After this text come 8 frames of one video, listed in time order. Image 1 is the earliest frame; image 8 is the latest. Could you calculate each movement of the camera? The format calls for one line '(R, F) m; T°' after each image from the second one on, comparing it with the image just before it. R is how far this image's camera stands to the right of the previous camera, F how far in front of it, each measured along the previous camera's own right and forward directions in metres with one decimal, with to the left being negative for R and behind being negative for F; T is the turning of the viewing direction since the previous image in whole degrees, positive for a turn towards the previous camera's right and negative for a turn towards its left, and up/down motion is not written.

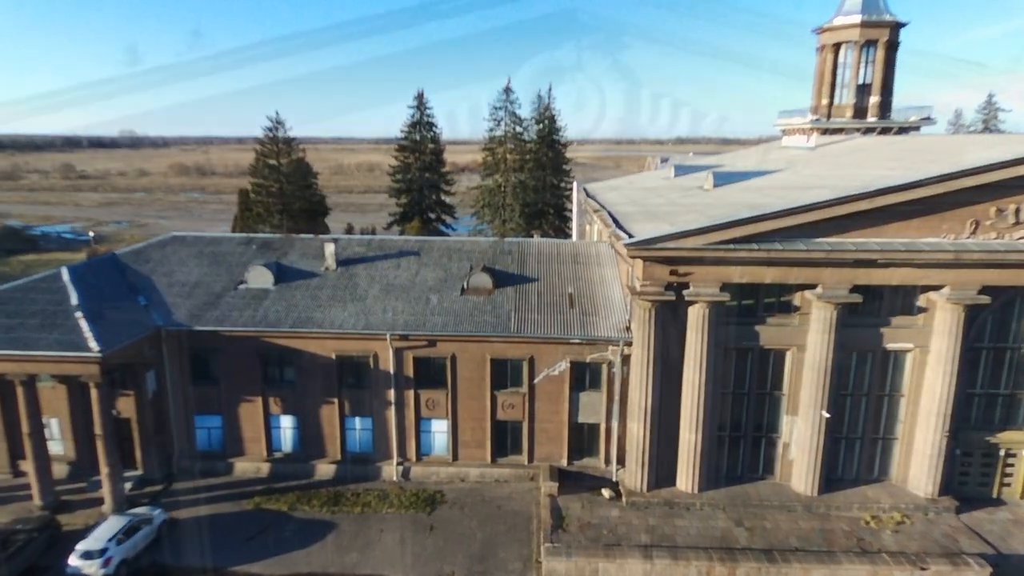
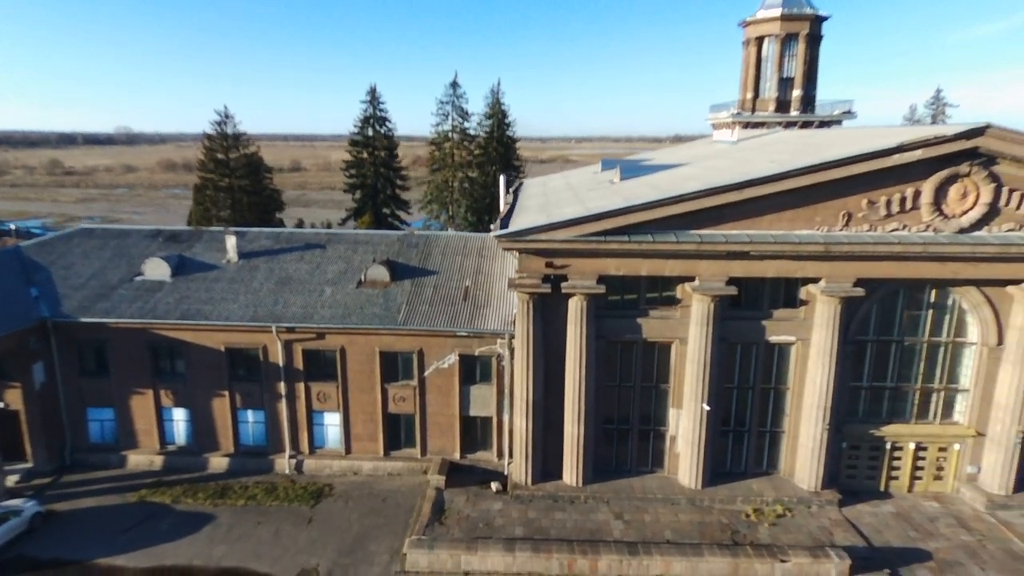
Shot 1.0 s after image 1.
(+3.4, +0.1) m; 0°
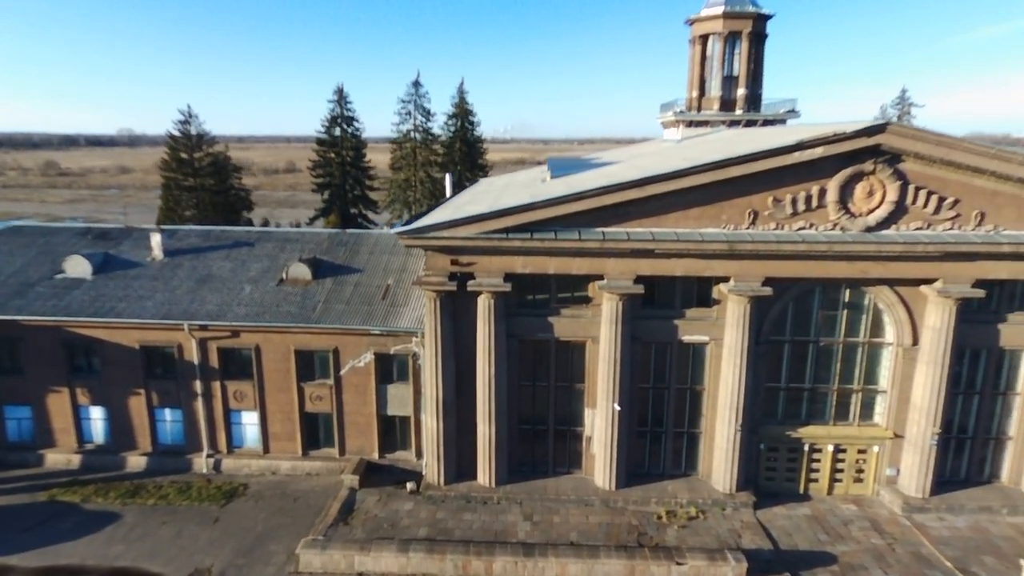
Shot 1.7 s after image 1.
(+2.7, +0.2) m; 0°
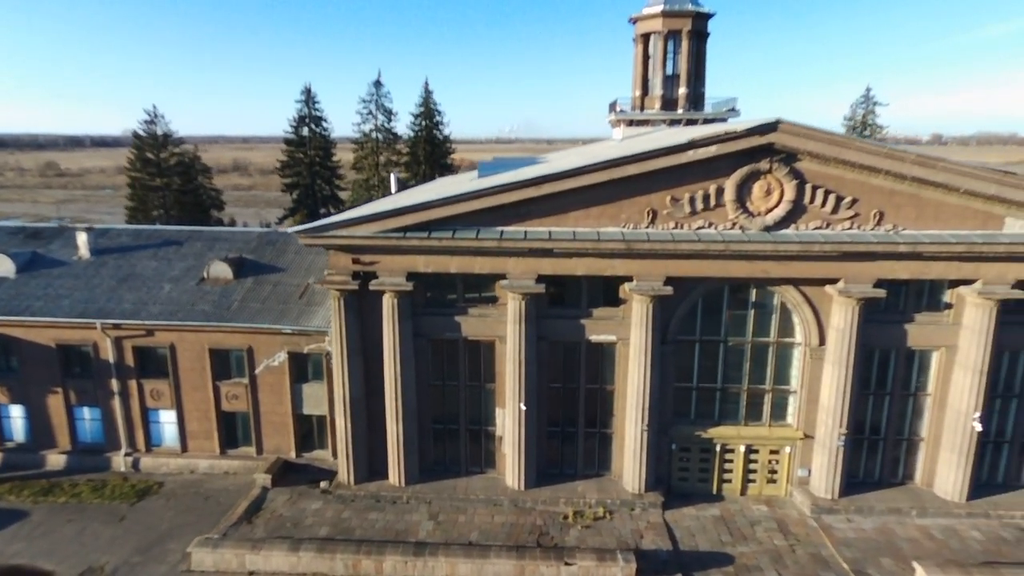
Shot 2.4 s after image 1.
(+2.8, 0.0) m; 0°
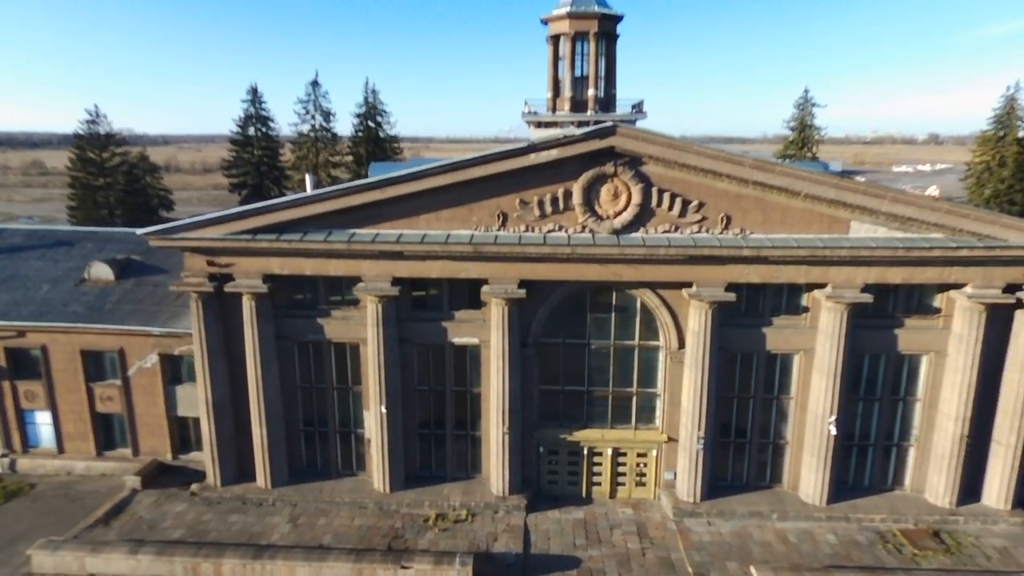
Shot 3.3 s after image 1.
(+3.9, 0.0) m; 0°
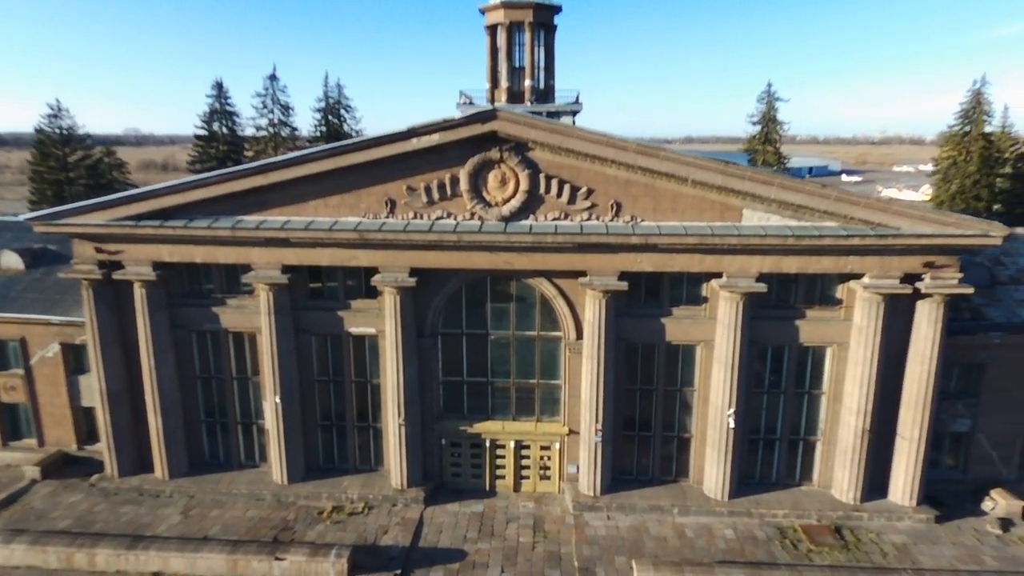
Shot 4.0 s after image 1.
(+3.1, +0.4) m; -1°
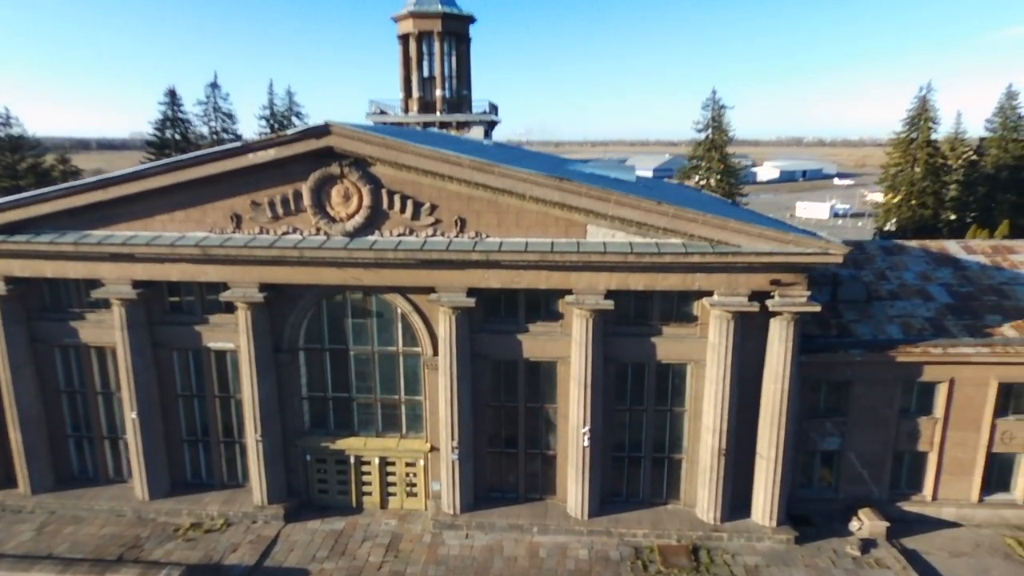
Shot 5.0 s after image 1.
(+4.1, +0.2) m; 0°
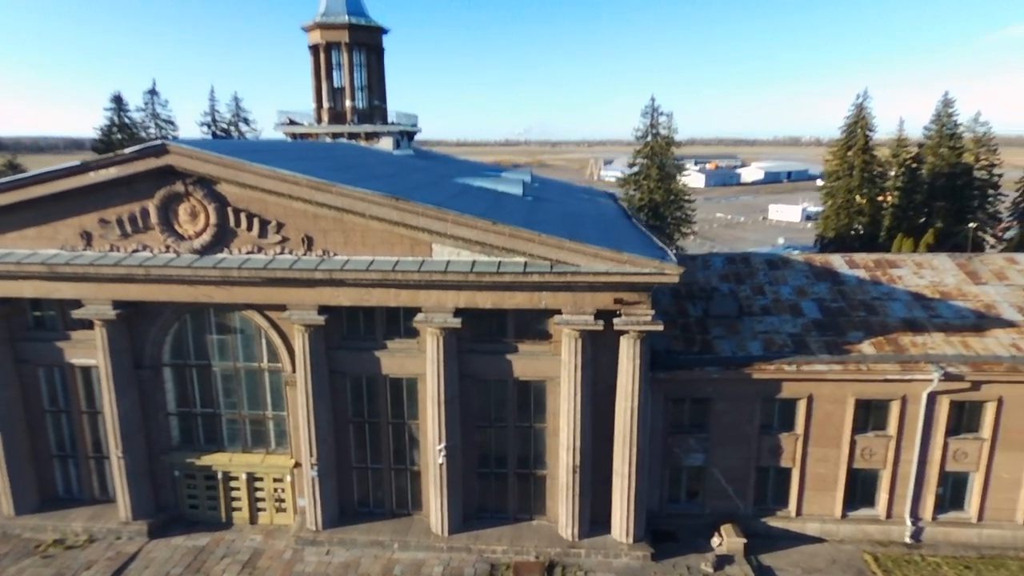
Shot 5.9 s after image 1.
(+3.7, 0.0) m; 0°
